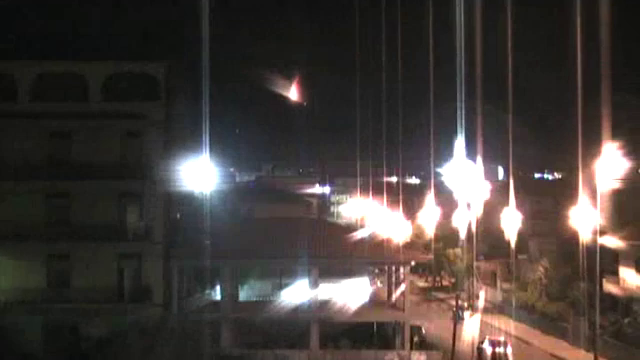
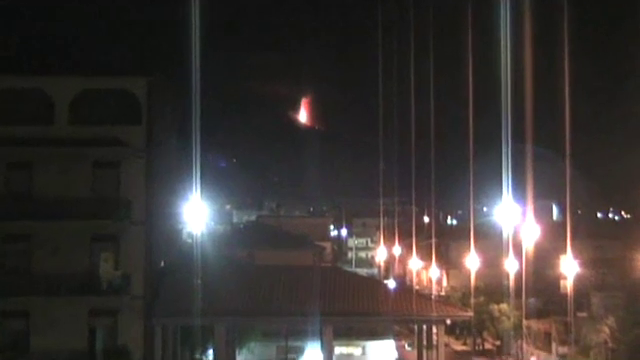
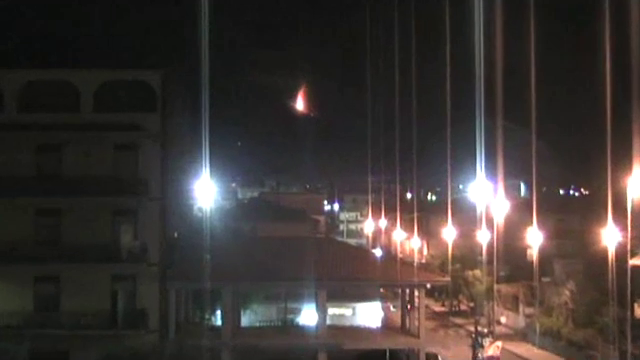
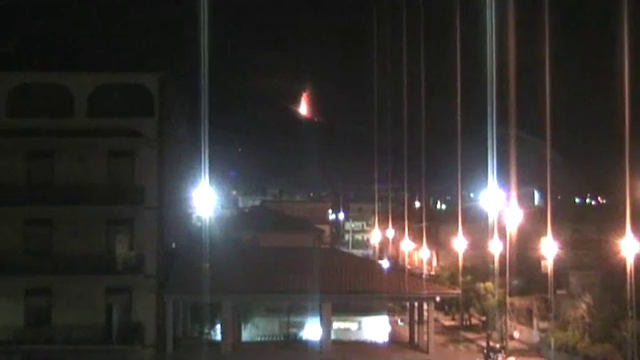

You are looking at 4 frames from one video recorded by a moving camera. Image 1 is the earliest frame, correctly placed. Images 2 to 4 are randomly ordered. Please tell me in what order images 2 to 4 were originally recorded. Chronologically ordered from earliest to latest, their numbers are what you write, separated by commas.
3, 4, 2
